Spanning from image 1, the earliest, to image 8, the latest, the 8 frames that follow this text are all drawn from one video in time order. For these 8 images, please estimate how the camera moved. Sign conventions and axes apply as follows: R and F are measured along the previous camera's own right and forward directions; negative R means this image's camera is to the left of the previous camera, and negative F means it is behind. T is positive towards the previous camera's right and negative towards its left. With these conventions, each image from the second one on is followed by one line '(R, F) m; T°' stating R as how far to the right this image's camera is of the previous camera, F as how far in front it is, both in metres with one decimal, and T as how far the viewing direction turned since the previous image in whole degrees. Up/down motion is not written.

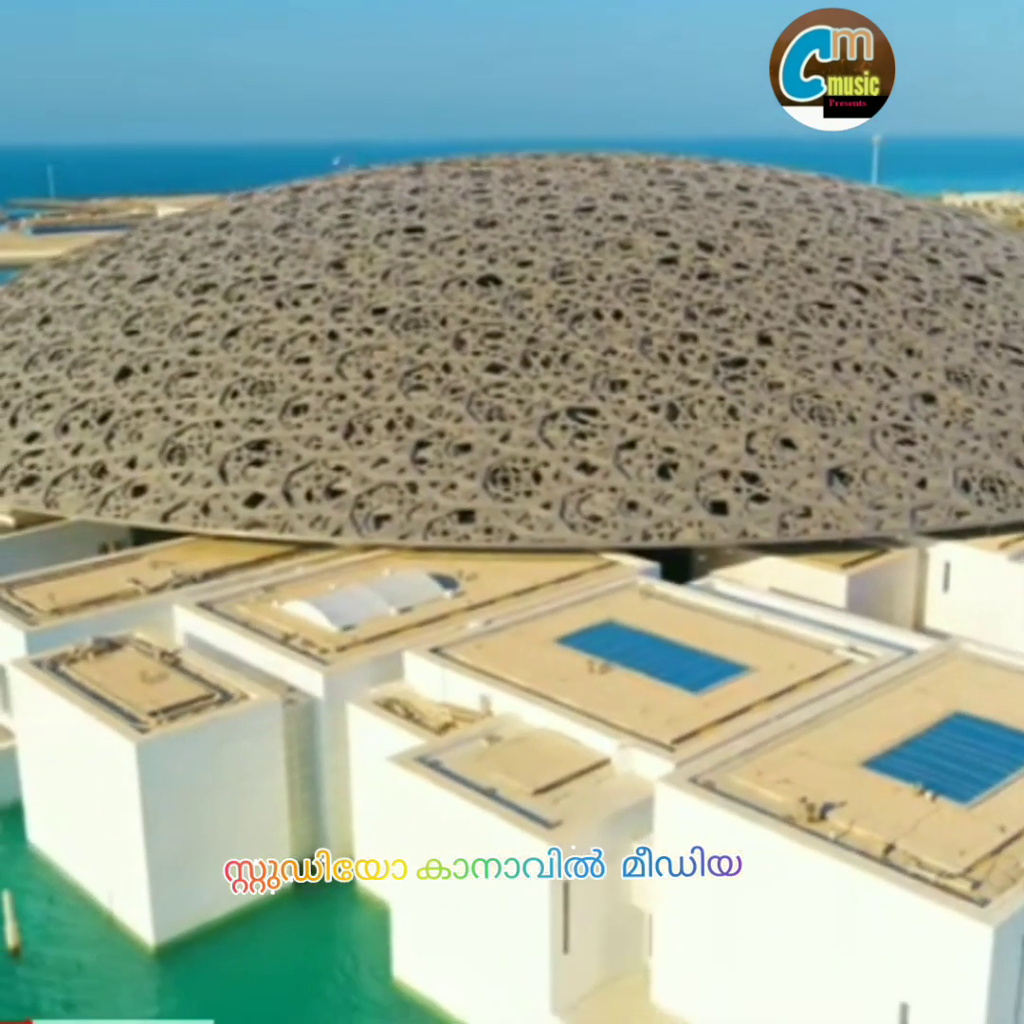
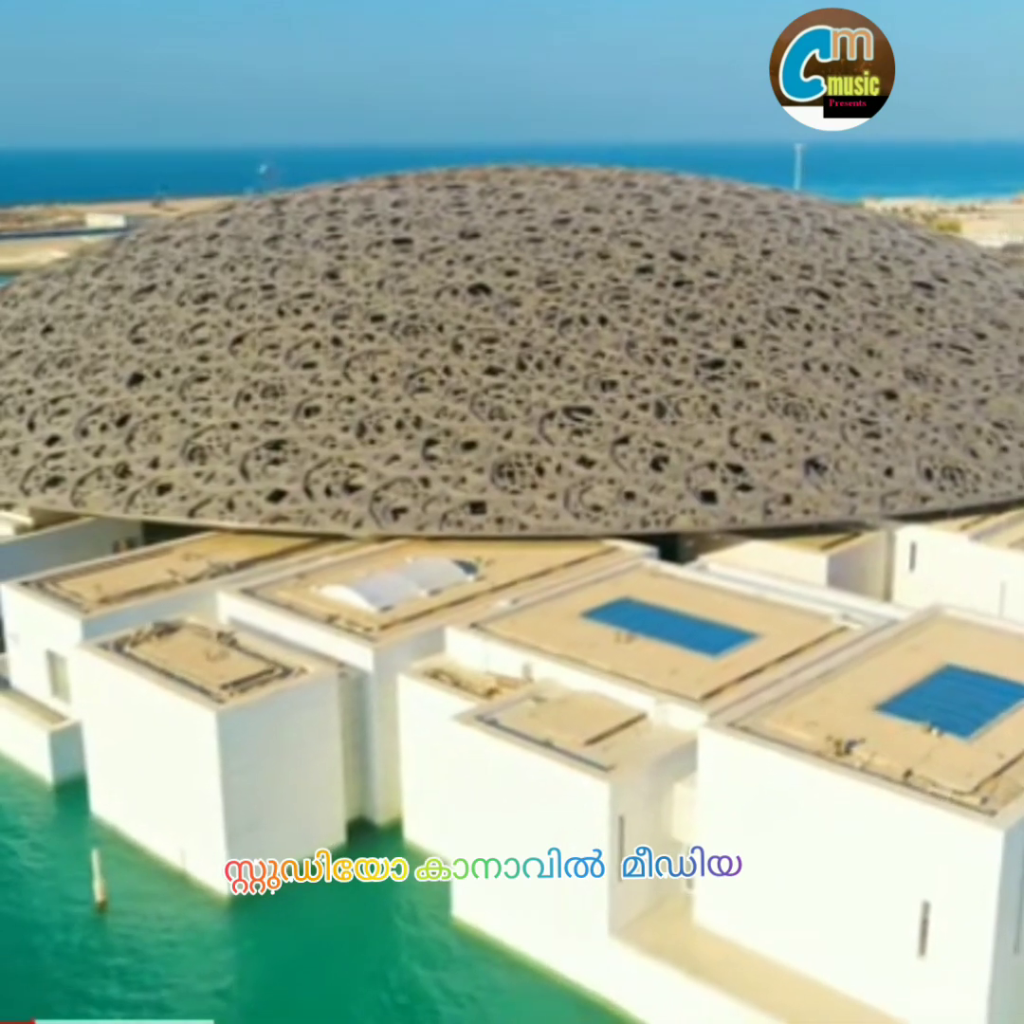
(-1.6, -1.7) m; +3°
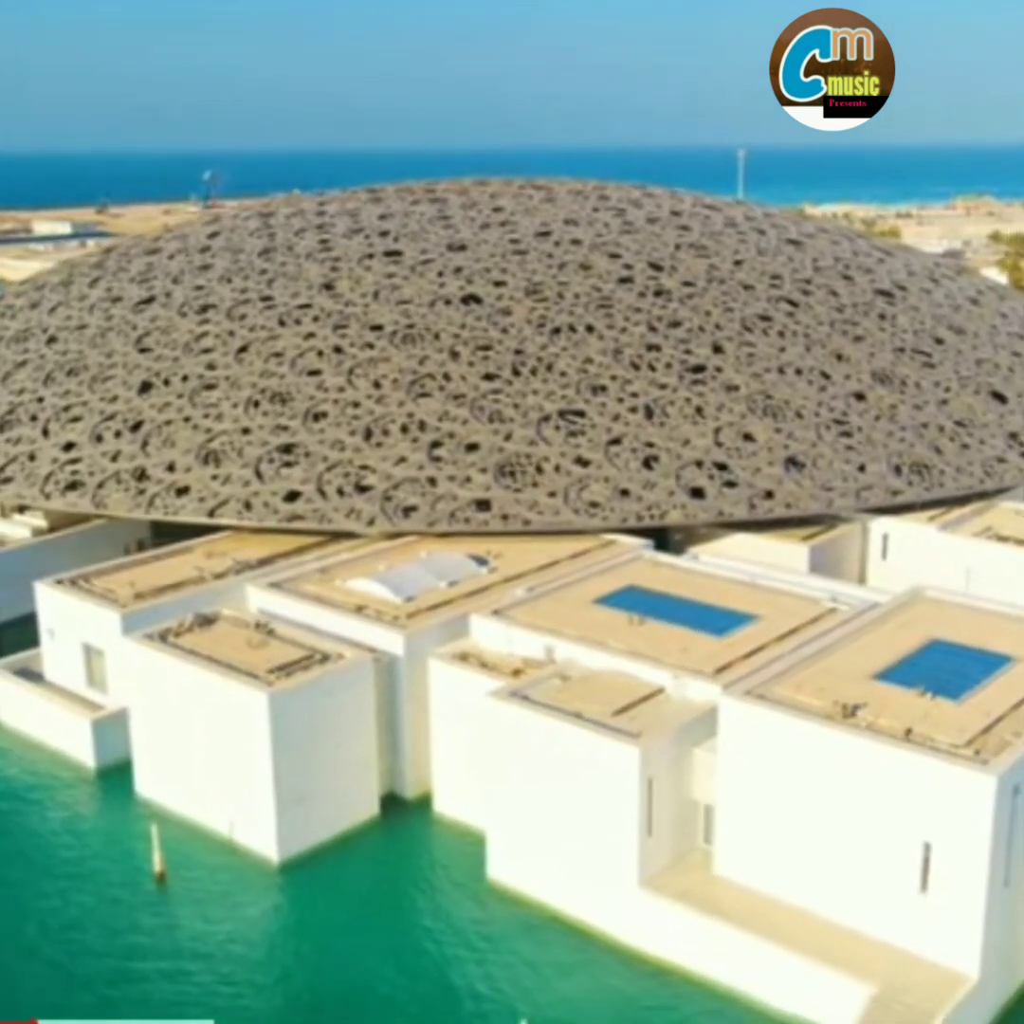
(-1.2, -1.5) m; +3°
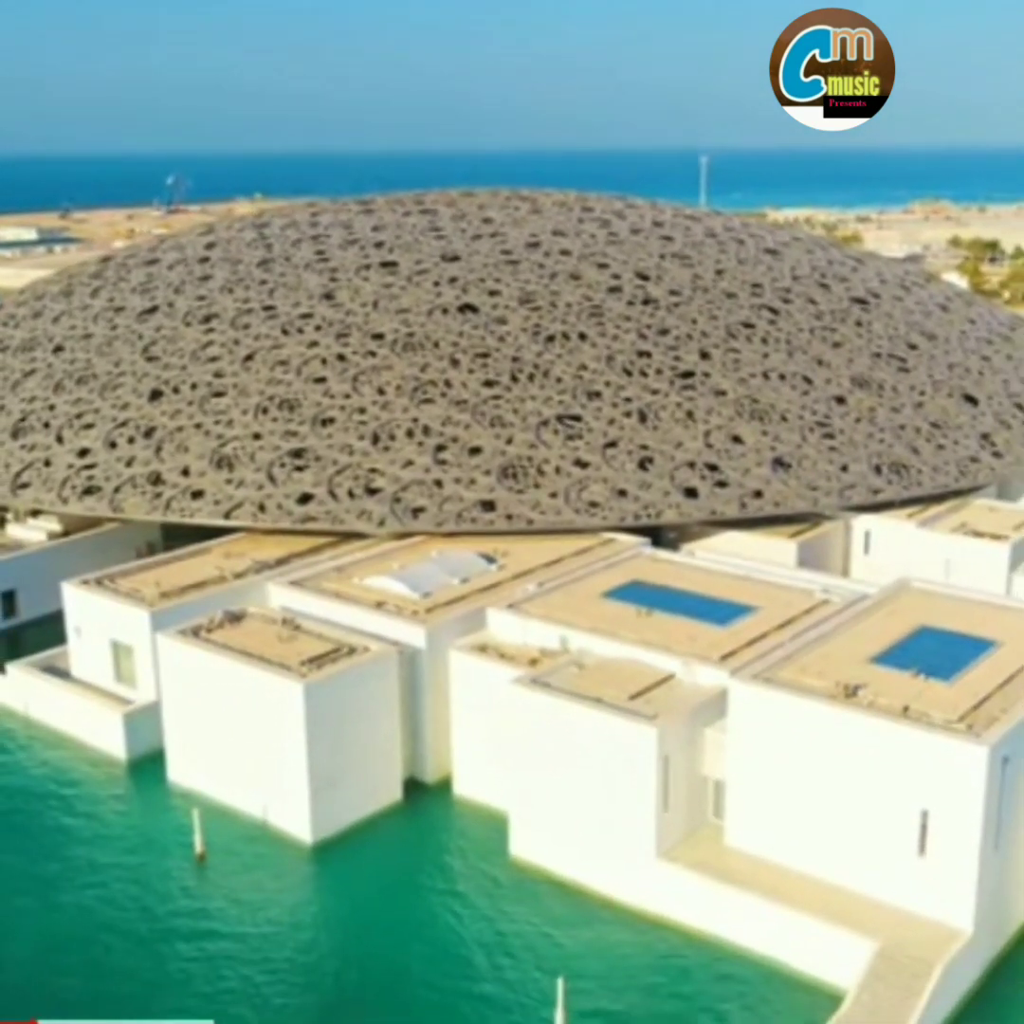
(-0.9, -1.2) m; +2°
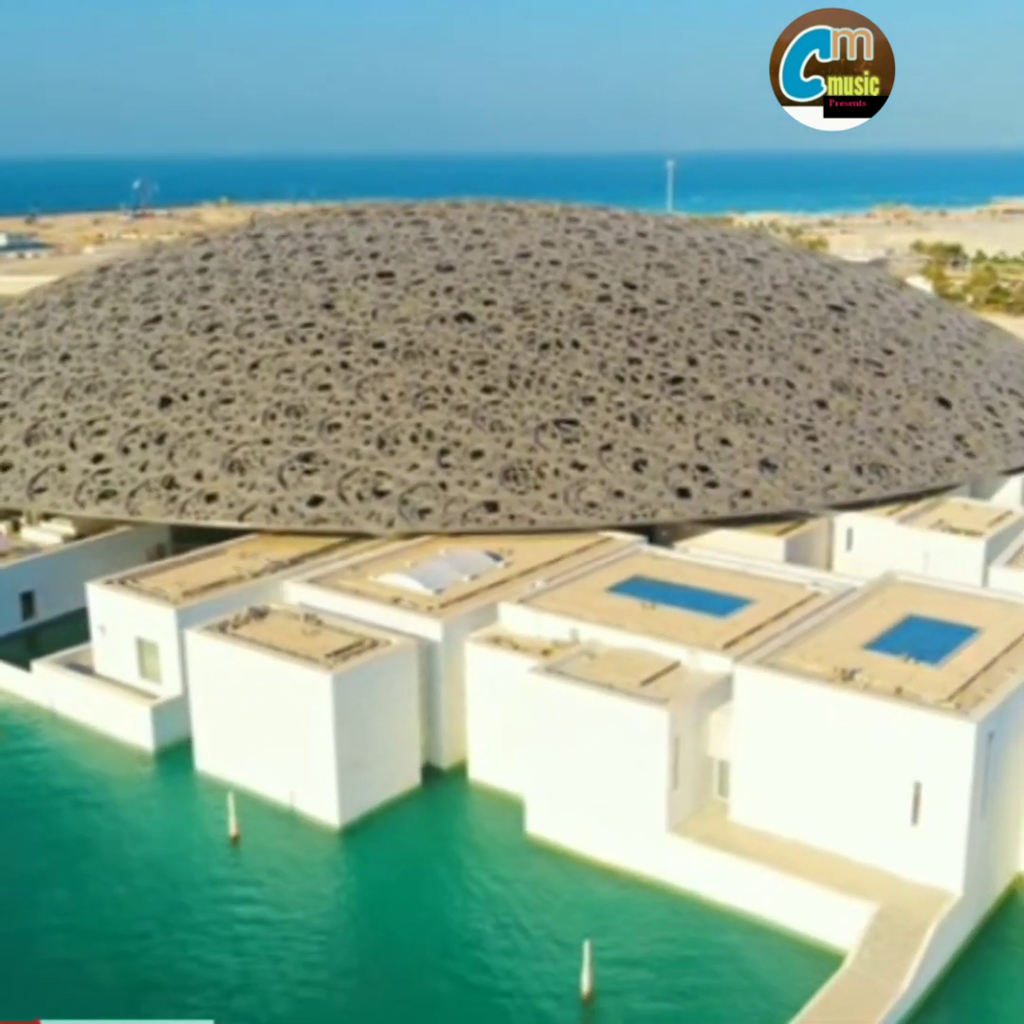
(-0.8, -1.2) m; +2°
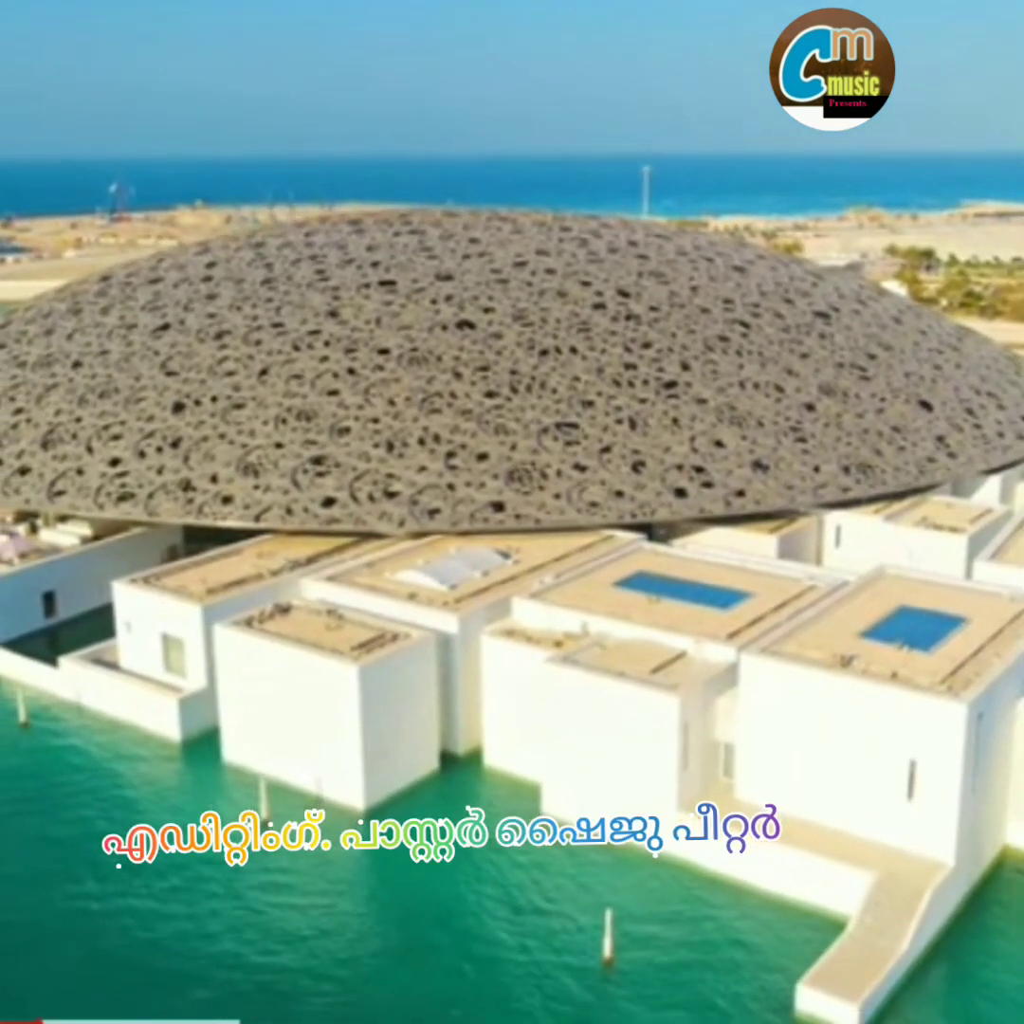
(-0.7, -1.2) m; +1°
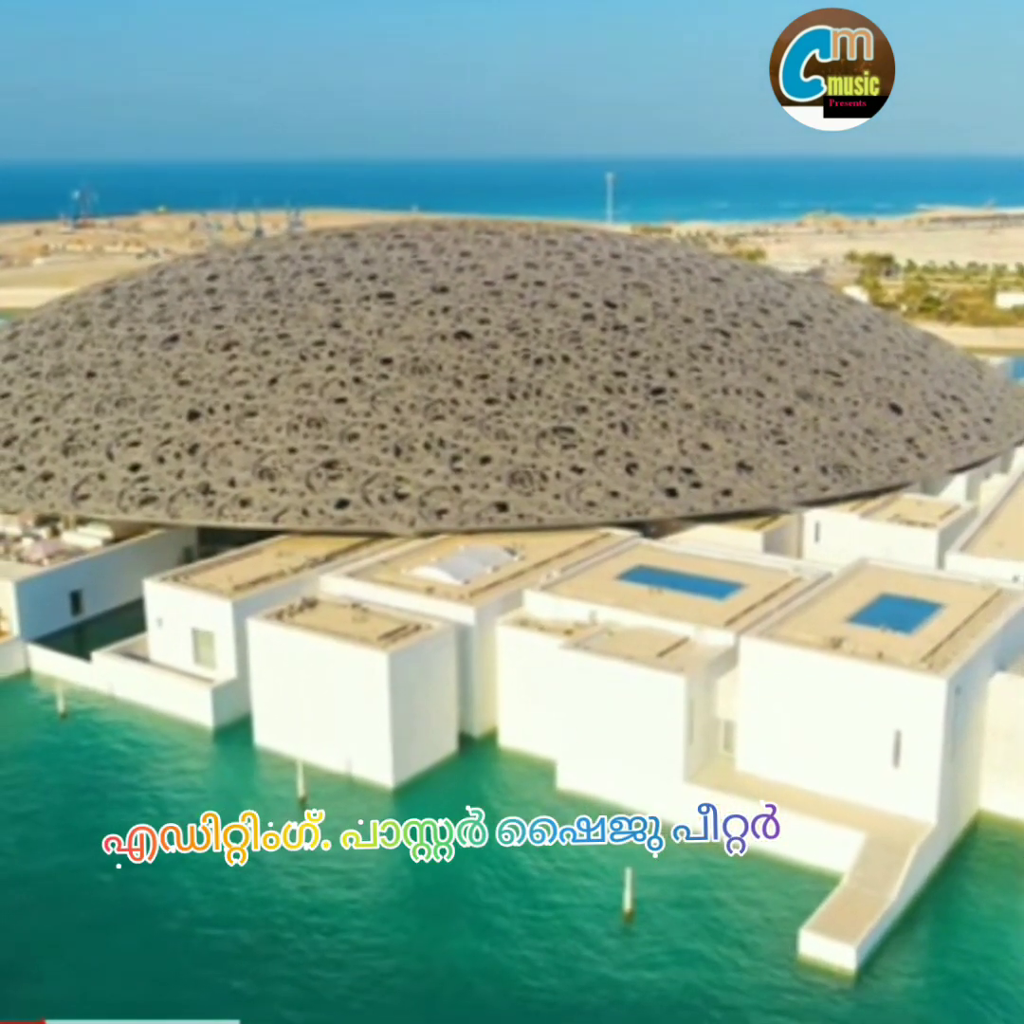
(-1.0, -1.8) m; +2°
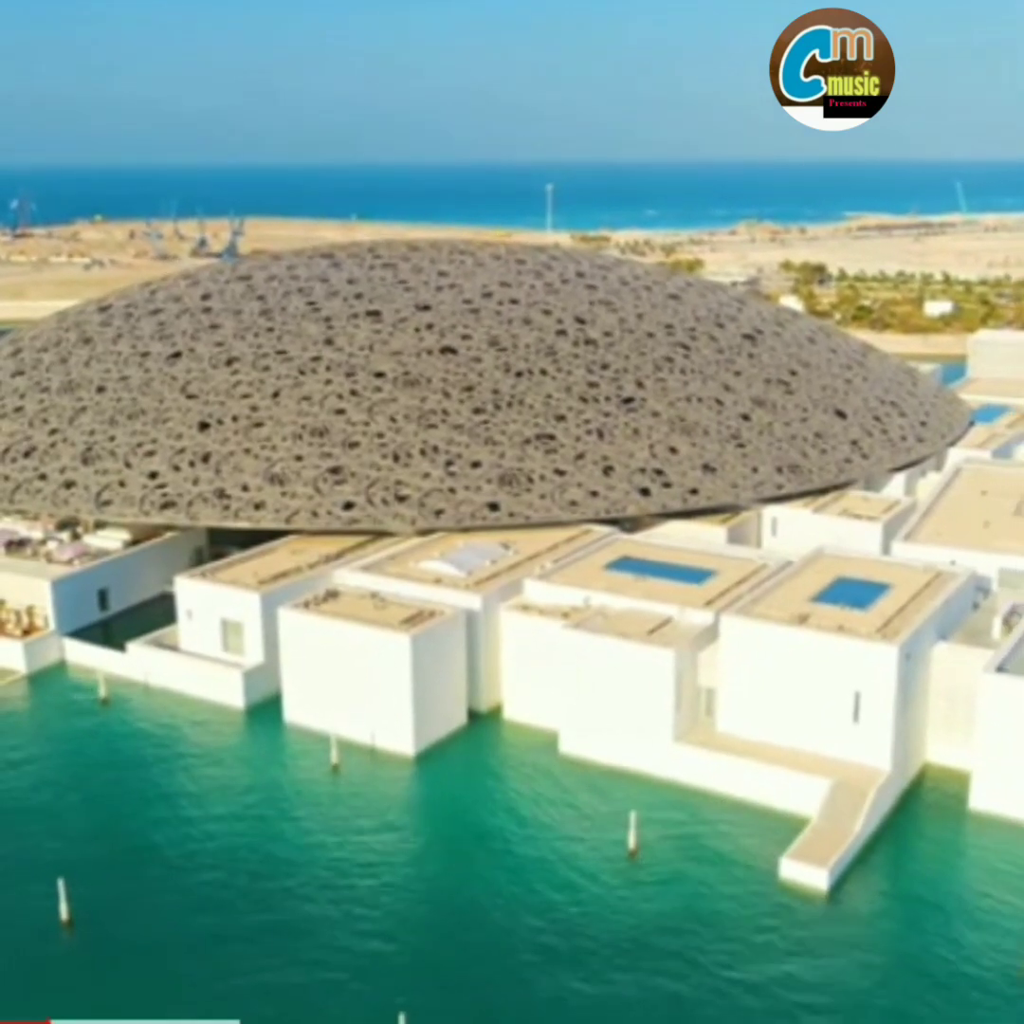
(-1.5, -3.1) m; +3°
